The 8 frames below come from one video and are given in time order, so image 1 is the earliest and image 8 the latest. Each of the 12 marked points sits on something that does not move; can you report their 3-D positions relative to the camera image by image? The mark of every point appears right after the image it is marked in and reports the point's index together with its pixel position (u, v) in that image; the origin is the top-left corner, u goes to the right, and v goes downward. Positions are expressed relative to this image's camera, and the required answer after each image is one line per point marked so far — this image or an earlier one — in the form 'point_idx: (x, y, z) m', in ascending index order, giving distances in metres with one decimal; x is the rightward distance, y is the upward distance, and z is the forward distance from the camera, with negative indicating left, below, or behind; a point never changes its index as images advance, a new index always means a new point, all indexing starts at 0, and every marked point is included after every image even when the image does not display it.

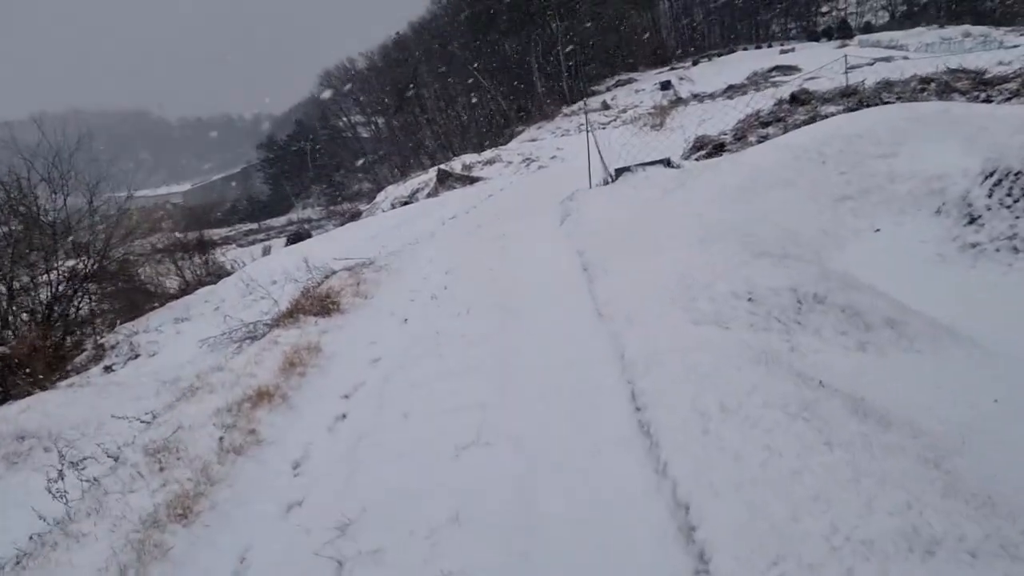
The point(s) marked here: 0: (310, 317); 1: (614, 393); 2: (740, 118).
0: (-1.4, -0.2, +5.9) m
1: (+0.4, -0.4, +3.2) m
2: (+4.7, +3.7, +18.3) m
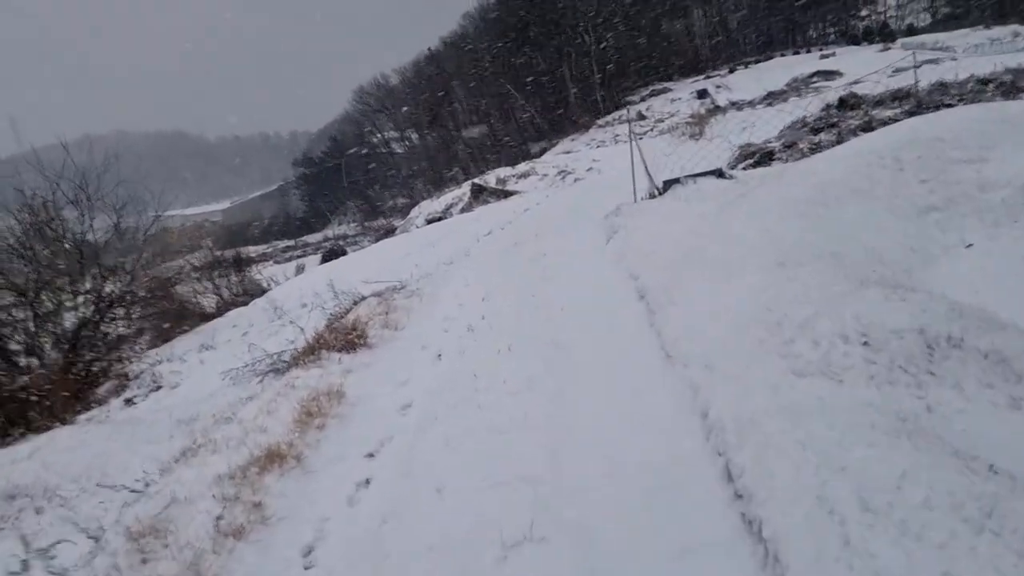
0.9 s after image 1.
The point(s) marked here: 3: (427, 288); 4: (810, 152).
0: (-1.1, -0.4, +5.3) m
1: (+0.6, -0.5, +2.5) m
2: (+5.5, +3.4, +17.6) m
3: (-0.7, 0.0, +7.4) m
4: (+4.4, +2.0, +12.9) m
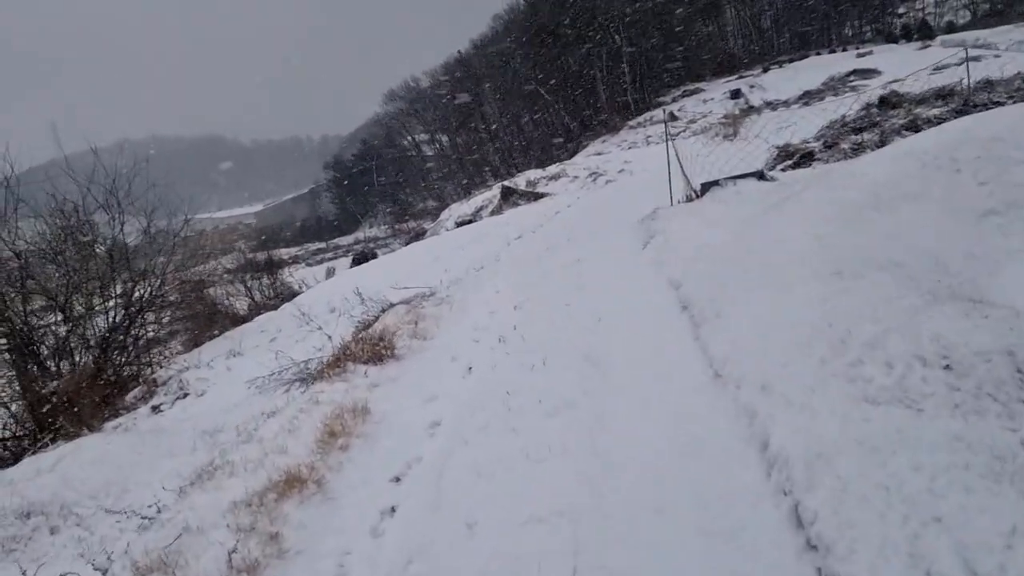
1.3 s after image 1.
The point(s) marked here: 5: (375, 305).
0: (-0.9, -0.5, +5.1) m
1: (+0.7, -0.6, +2.3) m
2: (+6.1, +3.3, +17.1) m
3: (-0.4, -0.1, +7.2) m
4: (+4.9, +2.0, +12.5) m
5: (-1.2, -0.1, +7.7) m
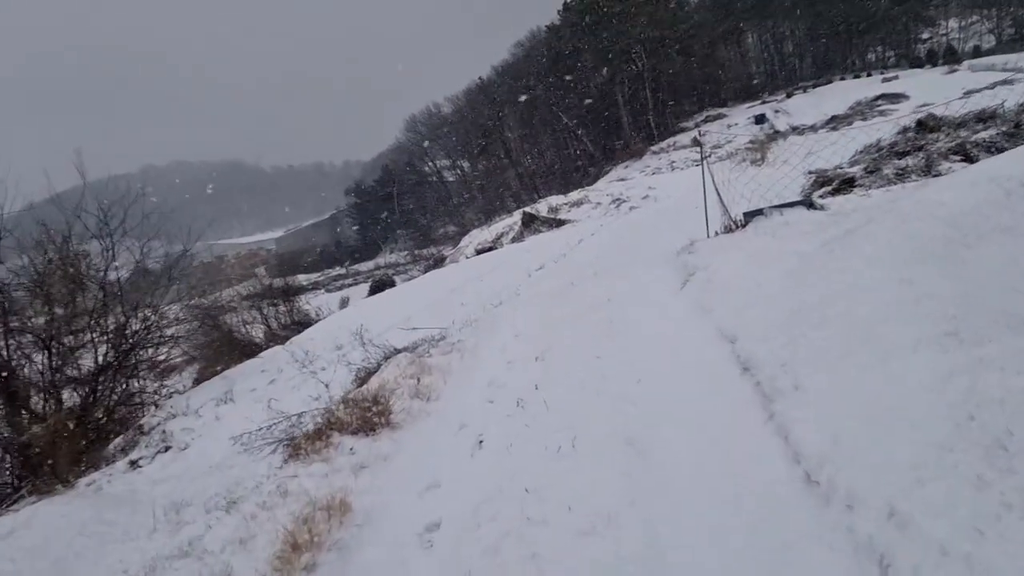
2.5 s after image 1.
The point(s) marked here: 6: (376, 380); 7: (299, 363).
0: (-0.8, -0.7, +4.2) m
1: (+0.7, -0.8, +1.4) m
2: (+6.5, +2.7, +16.2) m
3: (-0.3, -0.4, +6.3) m
4: (+5.1, +1.5, +11.6) m
5: (-1.1, -0.5, +6.8) m
6: (-0.9, -0.6, +5.4) m
7: (-2.4, -0.9, +9.7) m
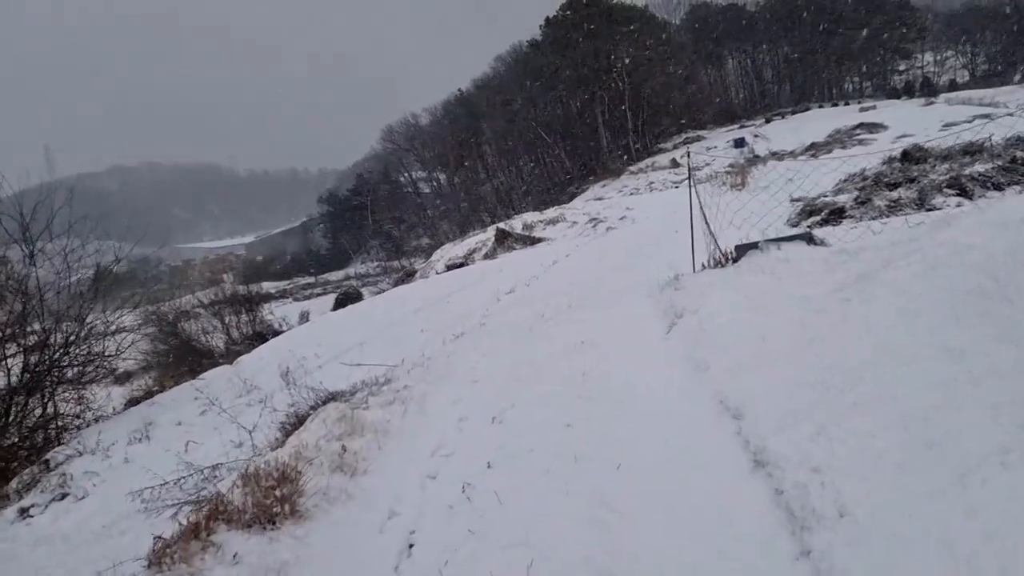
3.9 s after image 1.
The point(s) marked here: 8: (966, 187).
0: (-1.0, -0.9, +3.3) m
1: (+0.6, -0.9, +0.5) m
2: (+6.0, +2.0, +15.5) m
3: (-0.6, -0.6, +5.4) m
4: (+4.8, +1.0, +10.9) m
5: (-1.4, -0.7, +5.9) m
6: (-1.1, -0.8, +4.5) m
7: (-2.8, -1.1, +8.7) m
8: (+5.6, +1.3, +10.7) m
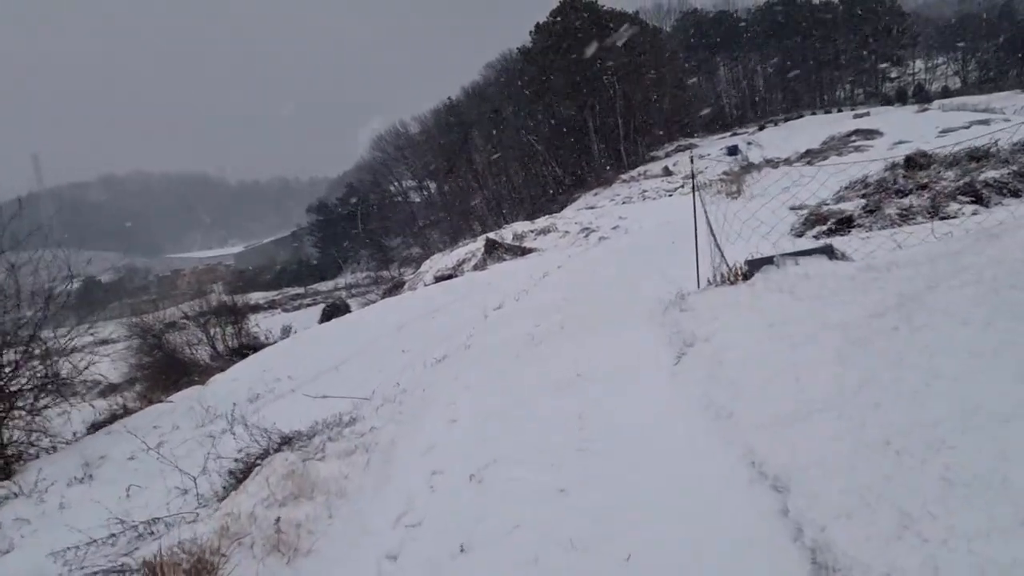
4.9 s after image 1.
0: (-1.1, -1.0, +2.5) m
1: (+0.5, -1.0, -0.3) m
2: (+5.8, +1.8, +14.8) m
3: (-0.7, -0.7, +4.6) m
4: (+4.6, +0.8, +10.2) m
5: (-1.4, -0.8, +5.1) m
6: (-1.2, -0.9, +3.7) m
7: (-2.9, -1.2, +8.0) m
8: (+5.5, +1.1, +10.0) m
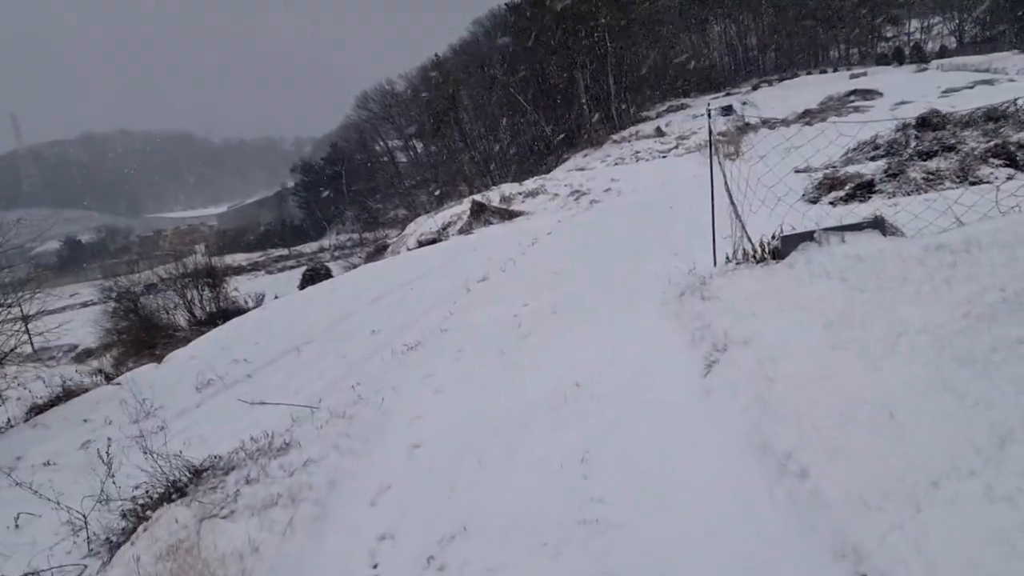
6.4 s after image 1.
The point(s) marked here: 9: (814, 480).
0: (-1.1, -1.0, +1.4) m
1: (+0.5, -1.2, -1.3) m
2: (+5.6, +2.3, +13.7) m
3: (-0.7, -0.7, +3.5) m
4: (+4.5, +1.1, +9.1) m
5: (-1.5, -0.8, +4.0) m
6: (-1.3, -0.9, +2.6) m
7: (-3.0, -1.0, +6.9) m
8: (+5.3, +1.4, +8.9) m
9: (+0.8, -0.5, +2.3) m
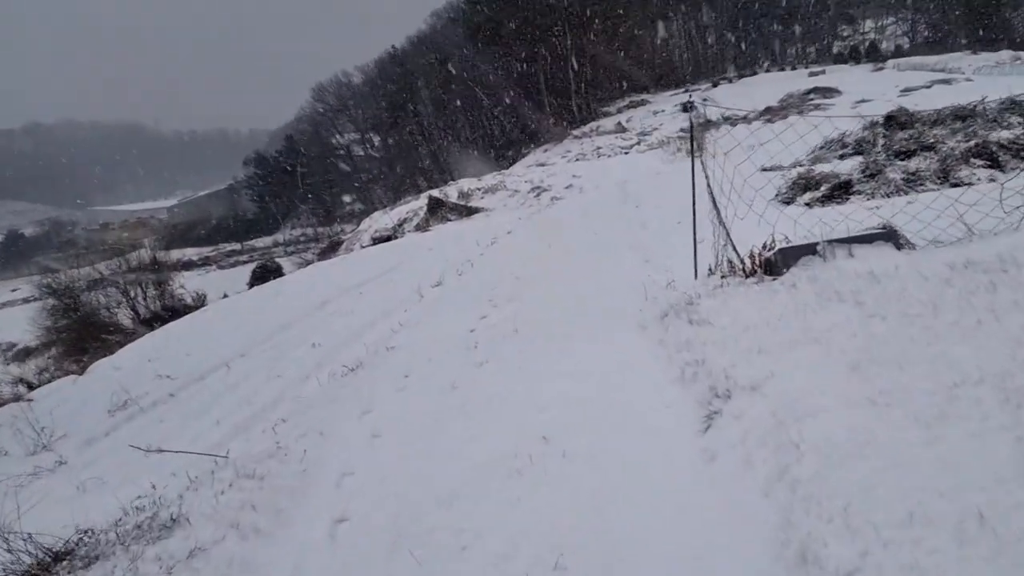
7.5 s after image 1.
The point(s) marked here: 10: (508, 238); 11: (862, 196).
0: (-1.2, -1.2, +0.6) m
1: (+0.6, -1.3, -2.1) m
2: (+4.9, +2.2, +13.2) m
3: (-0.9, -0.8, +2.7) m
4: (+4.0, +1.0, +8.5) m
5: (-1.7, -0.9, +3.2) m
6: (-1.4, -1.0, +1.8) m
7: (-3.4, -1.1, +6.0) m
8: (+4.9, +1.3, +8.4) m
9: (+0.7, -0.6, +1.5) m
10: (0.0, +0.6, +10.9) m
11: (+3.7, +0.9, +8.8) m
